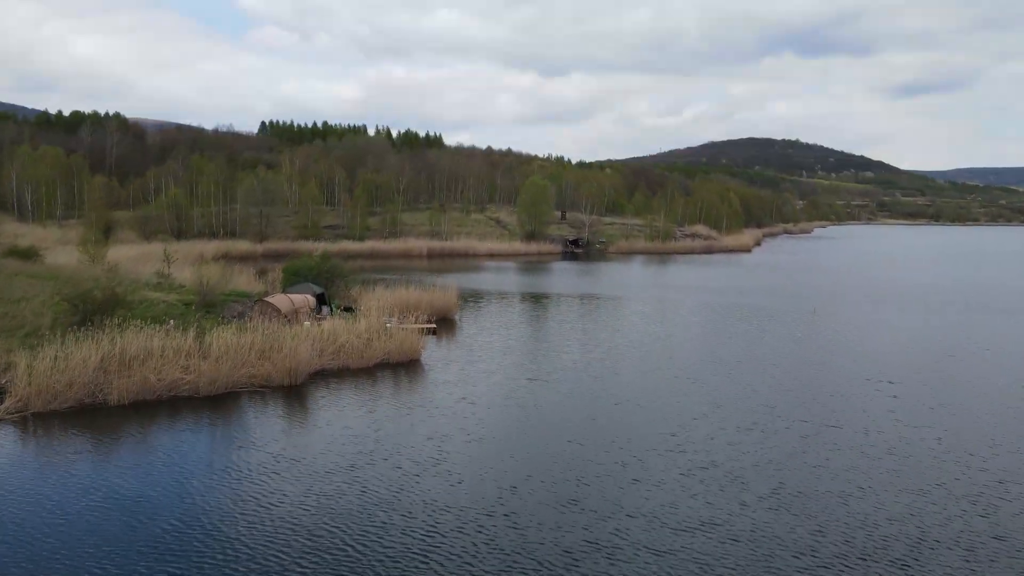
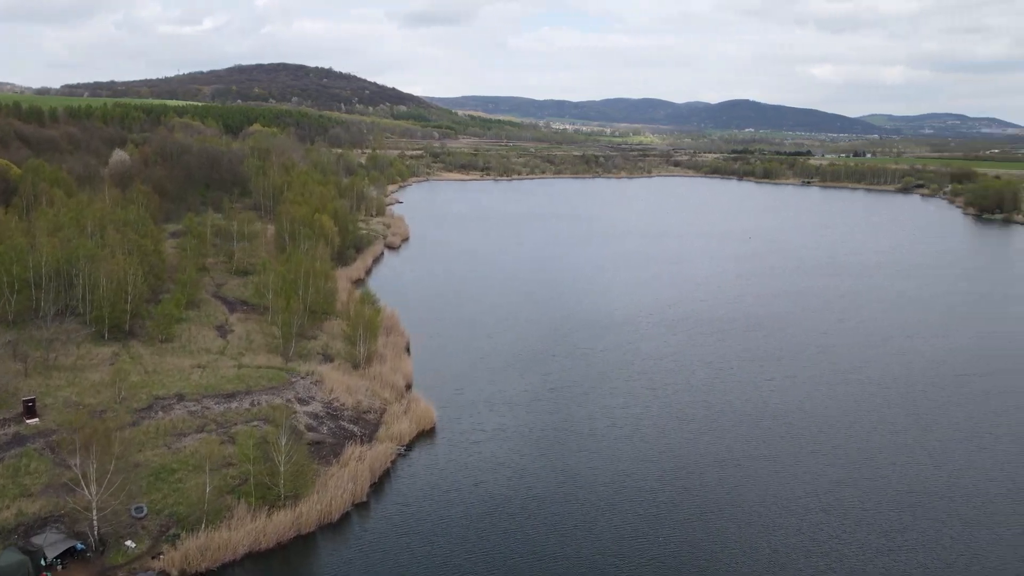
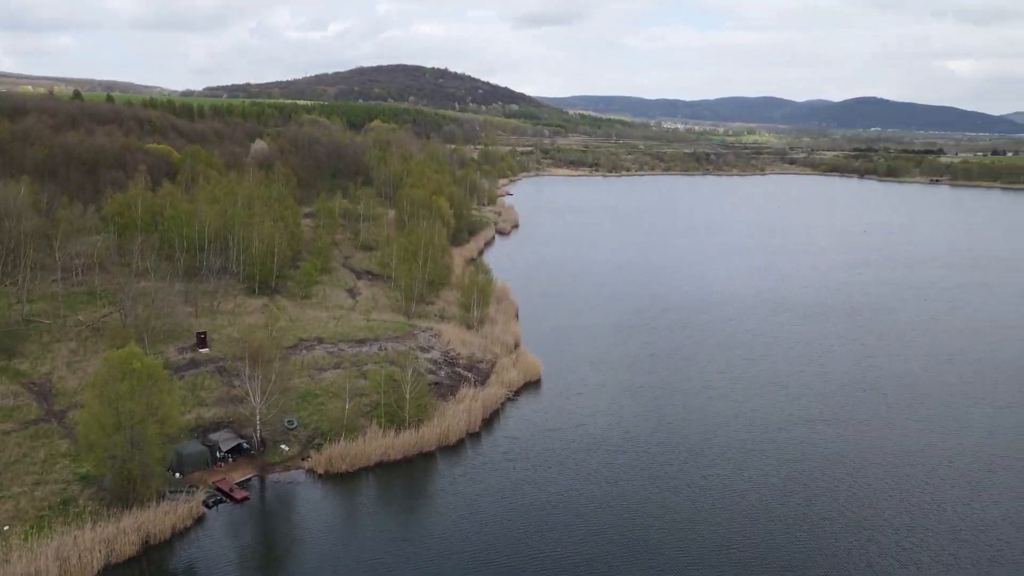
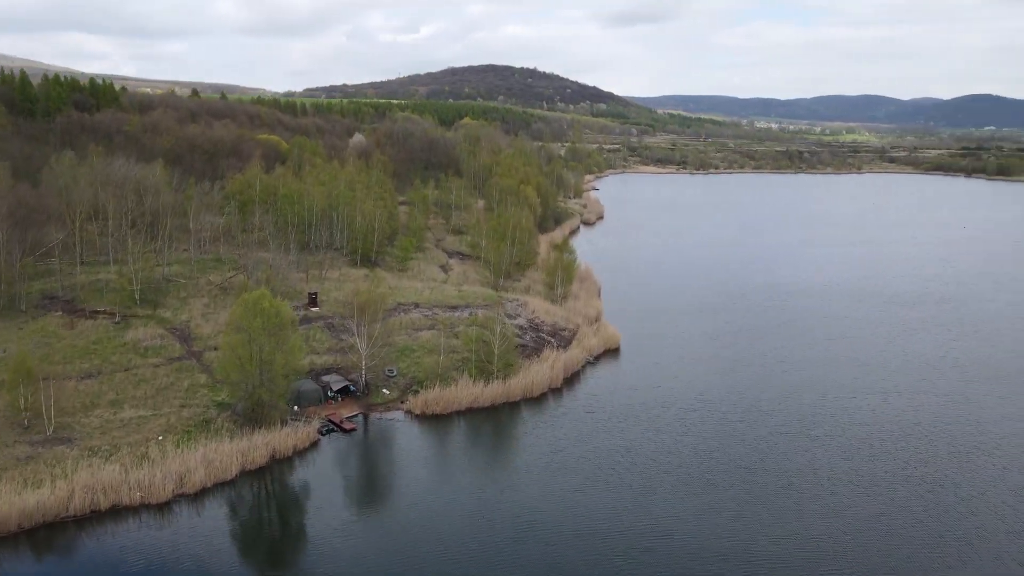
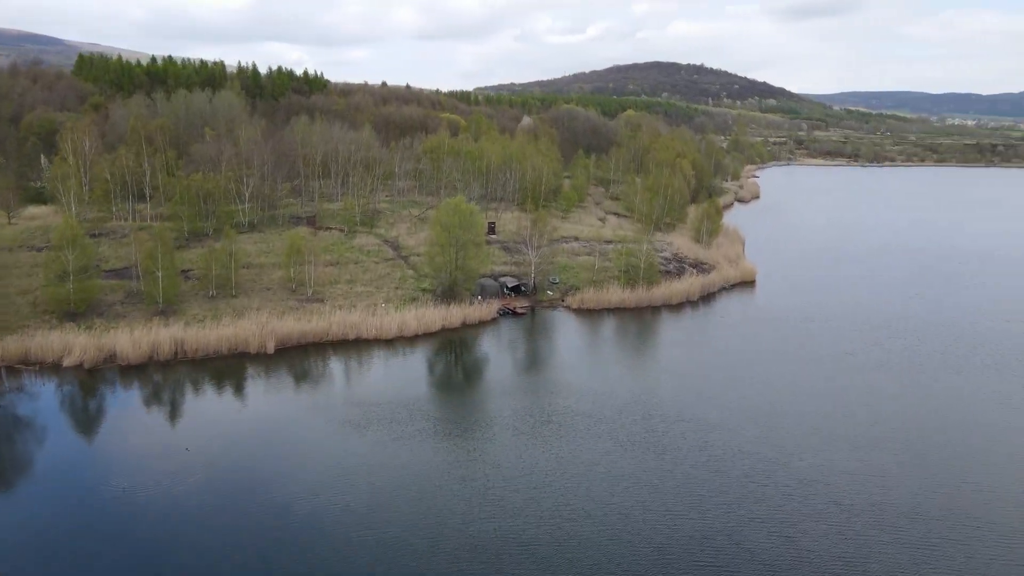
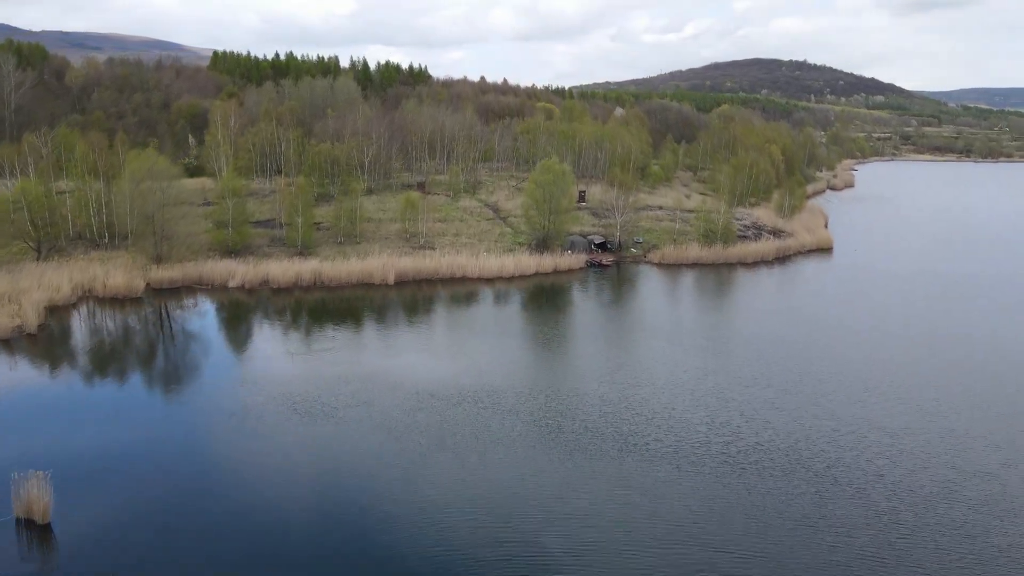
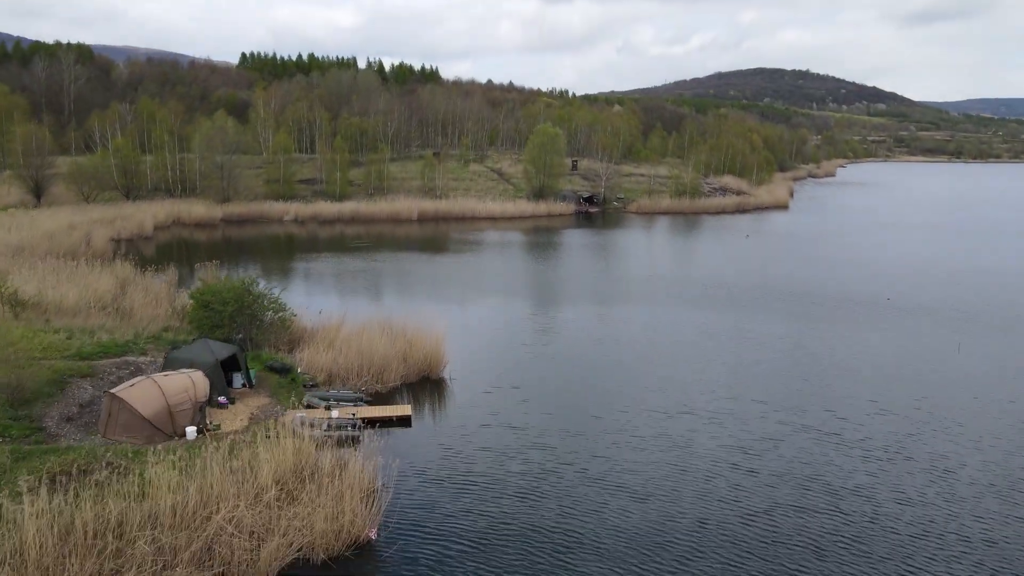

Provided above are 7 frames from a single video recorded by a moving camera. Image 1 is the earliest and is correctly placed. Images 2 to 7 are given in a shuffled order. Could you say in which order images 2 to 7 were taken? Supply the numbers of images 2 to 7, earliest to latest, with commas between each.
7, 6, 5, 4, 3, 2
